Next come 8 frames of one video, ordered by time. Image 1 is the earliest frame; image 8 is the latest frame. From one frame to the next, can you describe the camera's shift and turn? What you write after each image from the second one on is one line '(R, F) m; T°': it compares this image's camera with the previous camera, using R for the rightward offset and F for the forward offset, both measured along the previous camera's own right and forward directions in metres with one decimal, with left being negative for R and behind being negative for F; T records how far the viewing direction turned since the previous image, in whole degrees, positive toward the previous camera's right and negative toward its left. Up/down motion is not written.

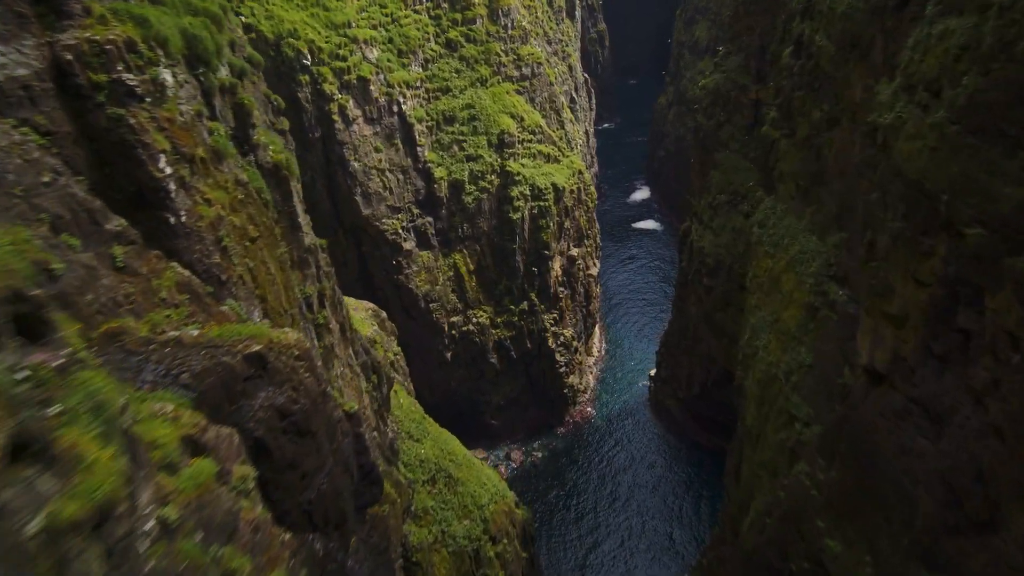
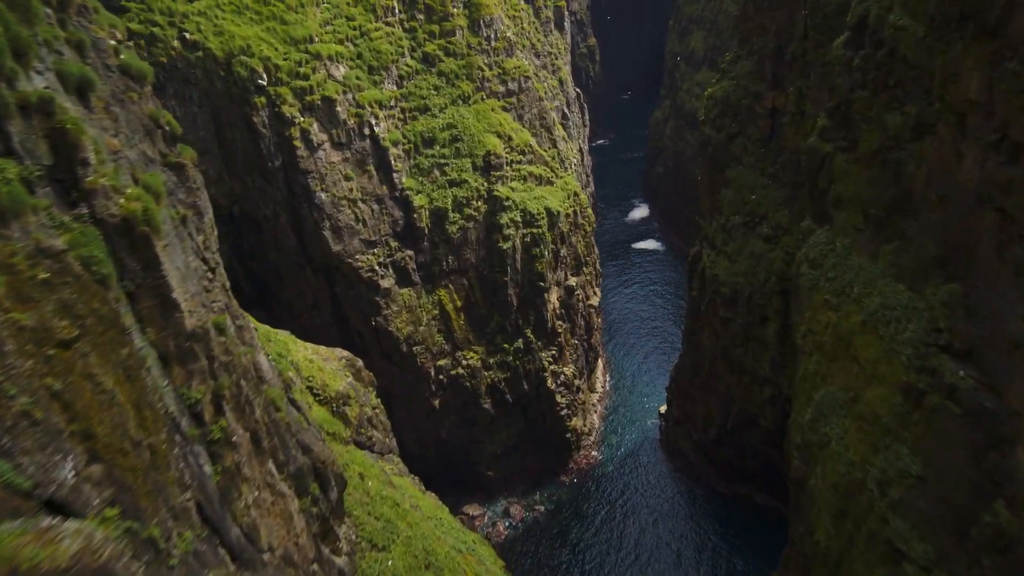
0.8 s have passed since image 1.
(+0.5, +6.2) m; 0°
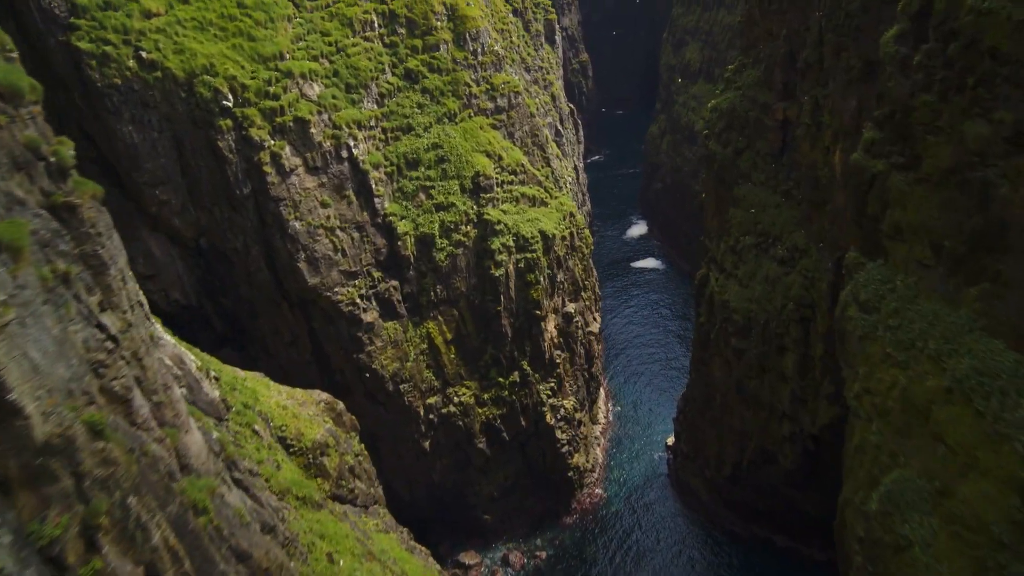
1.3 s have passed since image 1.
(+0.3, +3.9) m; 0°
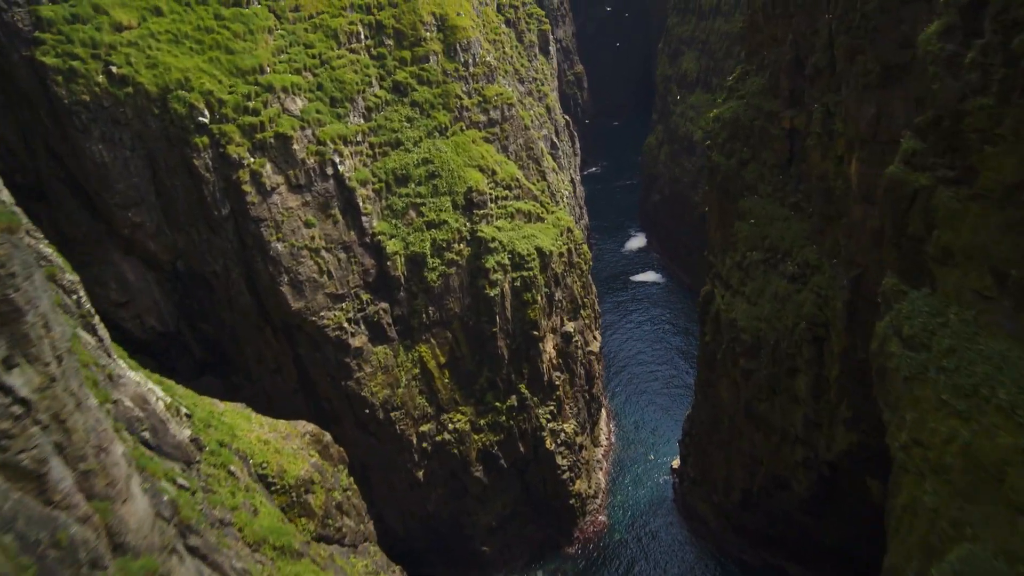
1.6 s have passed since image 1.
(+0.2, +2.4) m; 0°
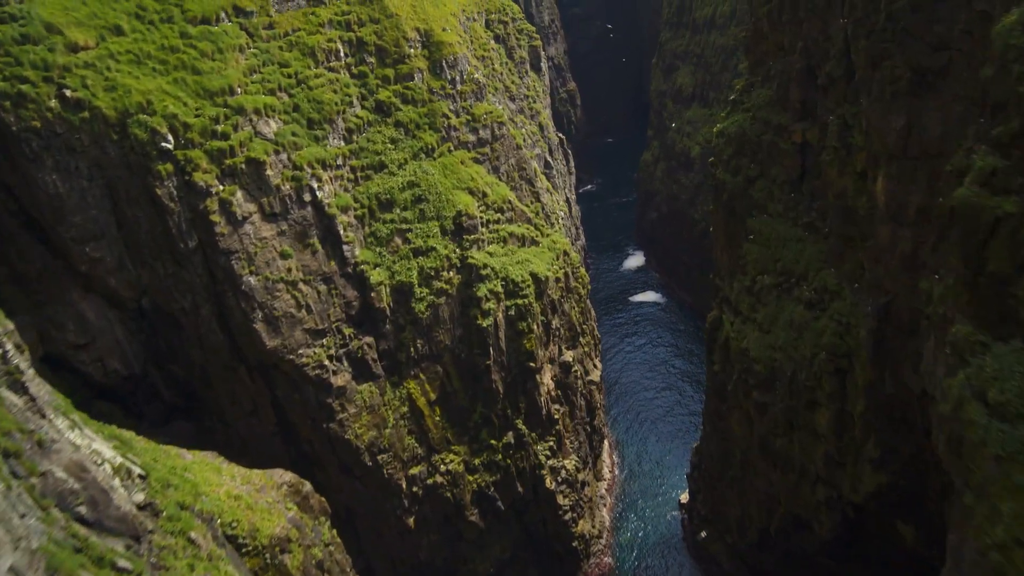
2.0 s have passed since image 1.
(+0.2, +3.1) m; 0°
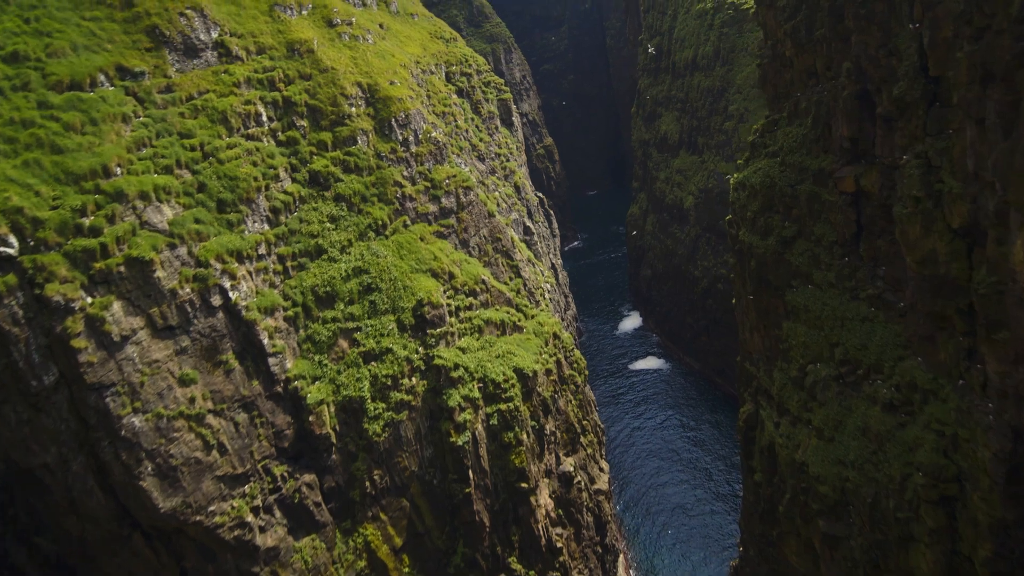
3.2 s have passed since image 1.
(+0.8, +9.3) m; +1°
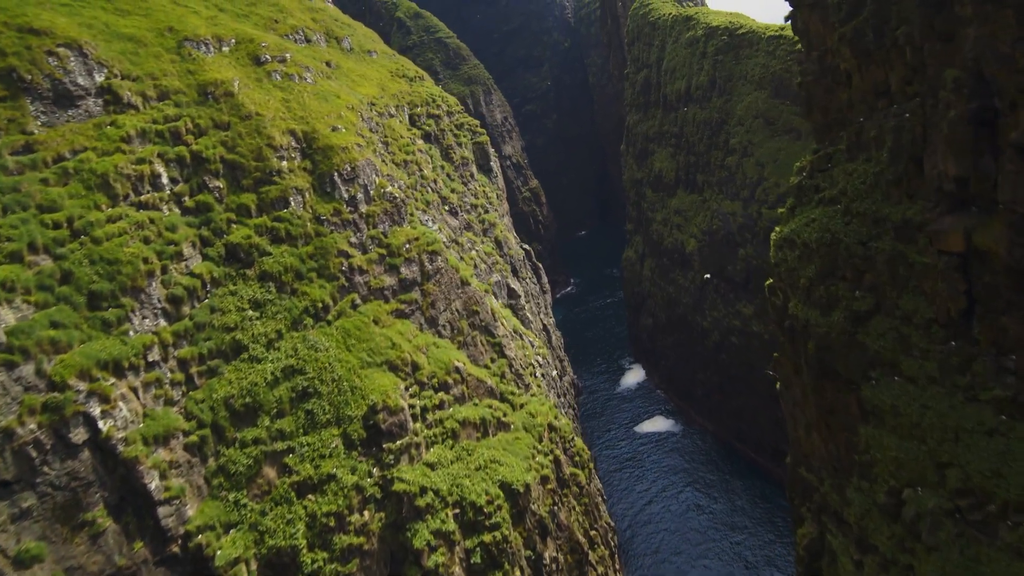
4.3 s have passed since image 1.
(+0.7, +8.5) m; +1°
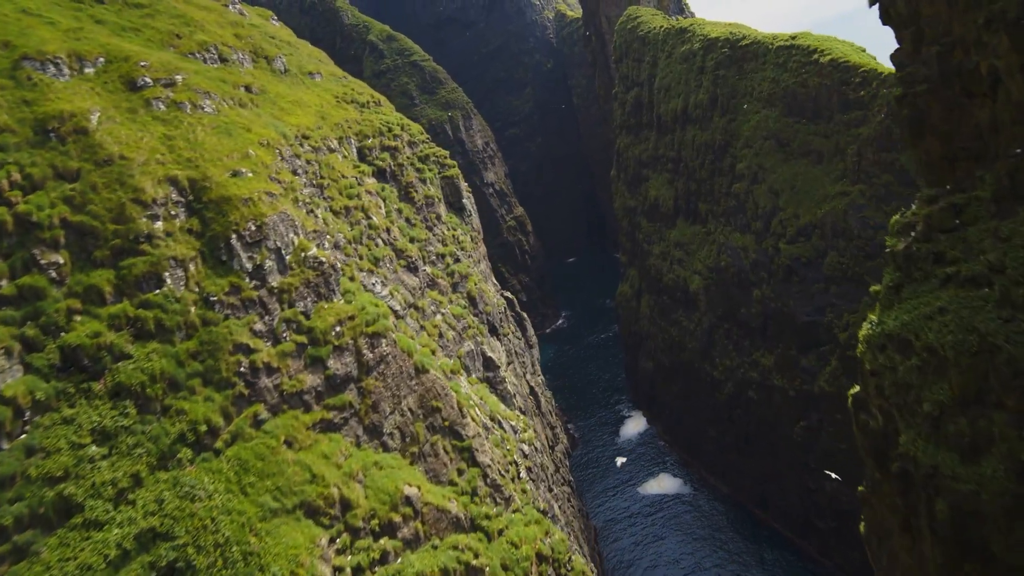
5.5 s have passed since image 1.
(+0.9, +9.0) m; +1°
